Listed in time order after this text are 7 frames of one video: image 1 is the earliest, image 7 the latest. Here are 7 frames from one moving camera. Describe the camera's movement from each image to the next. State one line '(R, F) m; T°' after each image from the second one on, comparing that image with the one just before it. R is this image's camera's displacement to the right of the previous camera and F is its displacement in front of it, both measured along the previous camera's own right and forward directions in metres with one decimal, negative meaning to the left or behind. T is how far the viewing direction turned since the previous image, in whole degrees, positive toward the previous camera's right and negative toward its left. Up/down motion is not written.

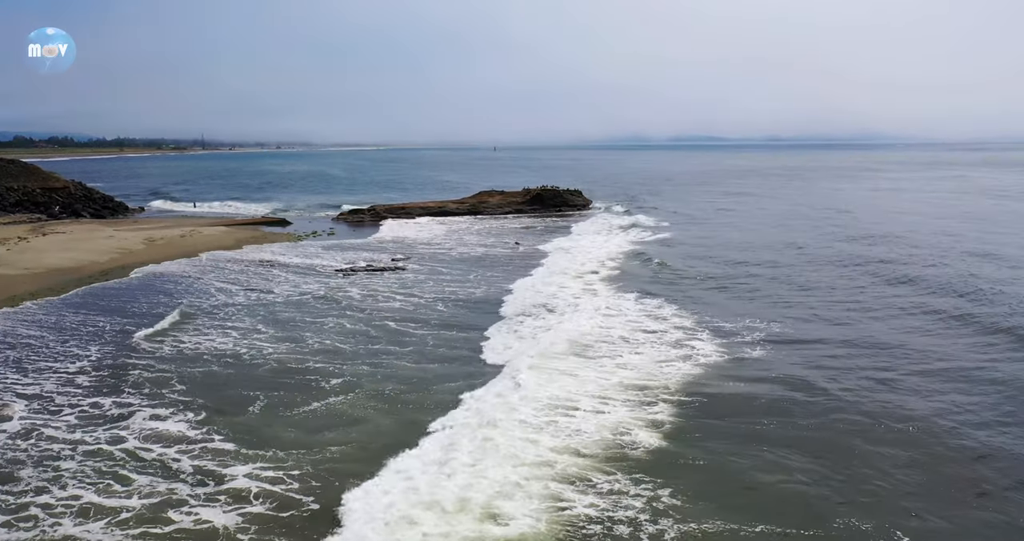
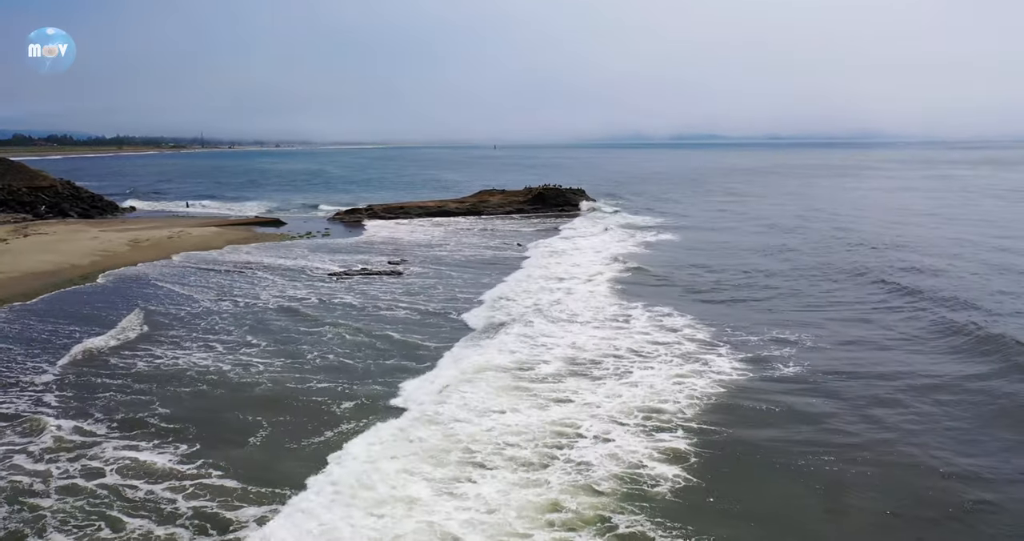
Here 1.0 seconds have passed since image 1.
(0.0, +1.0) m; 0°
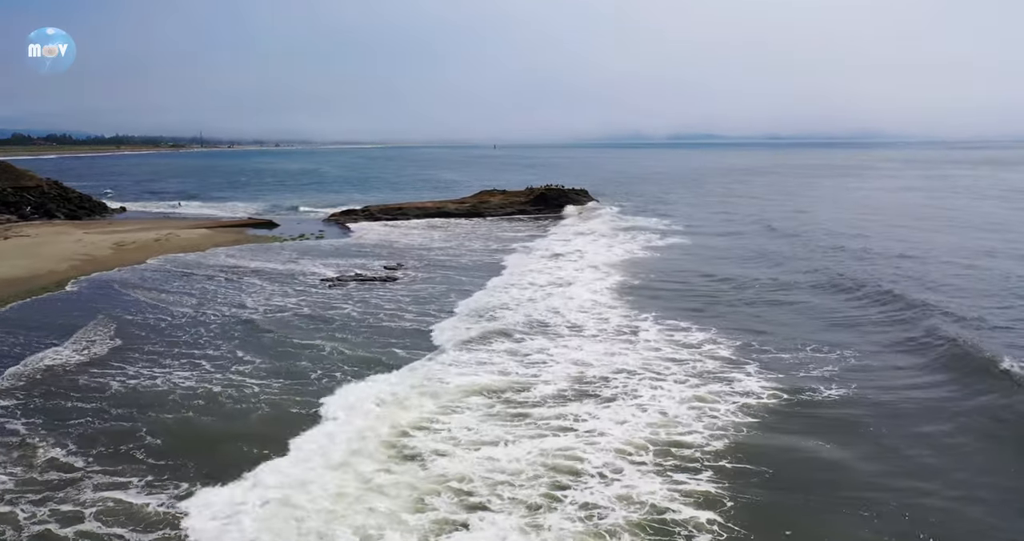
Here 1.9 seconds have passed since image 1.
(-0.1, +1.1) m; 0°
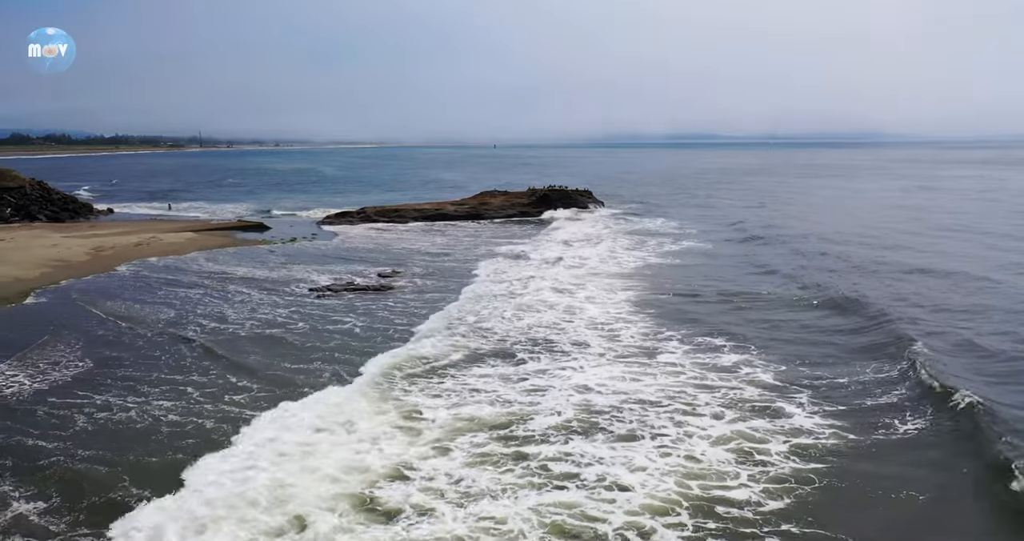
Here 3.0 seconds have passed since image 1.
(-0.1, +1.4) m; 0°
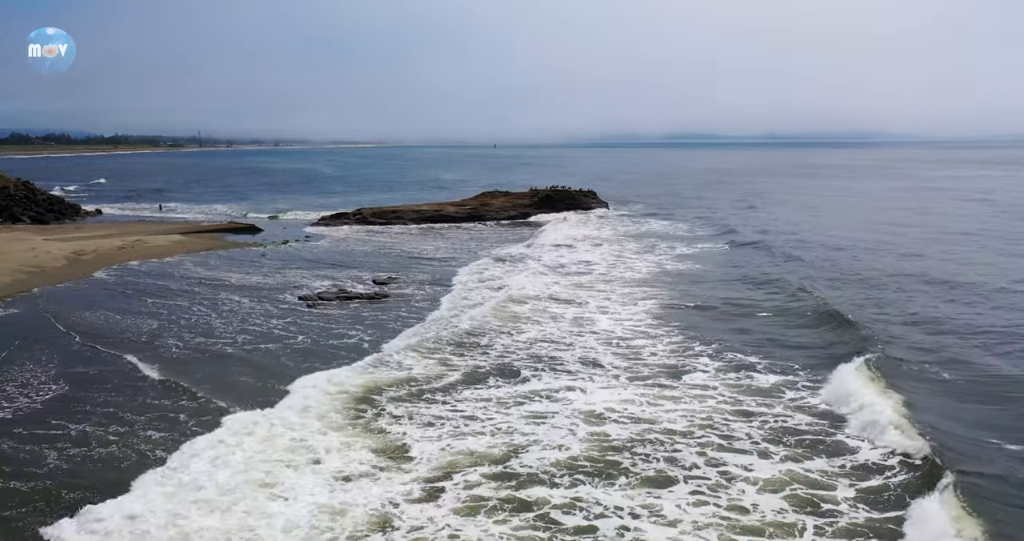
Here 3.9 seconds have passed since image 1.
(-0.1, +1.2) m; 0°
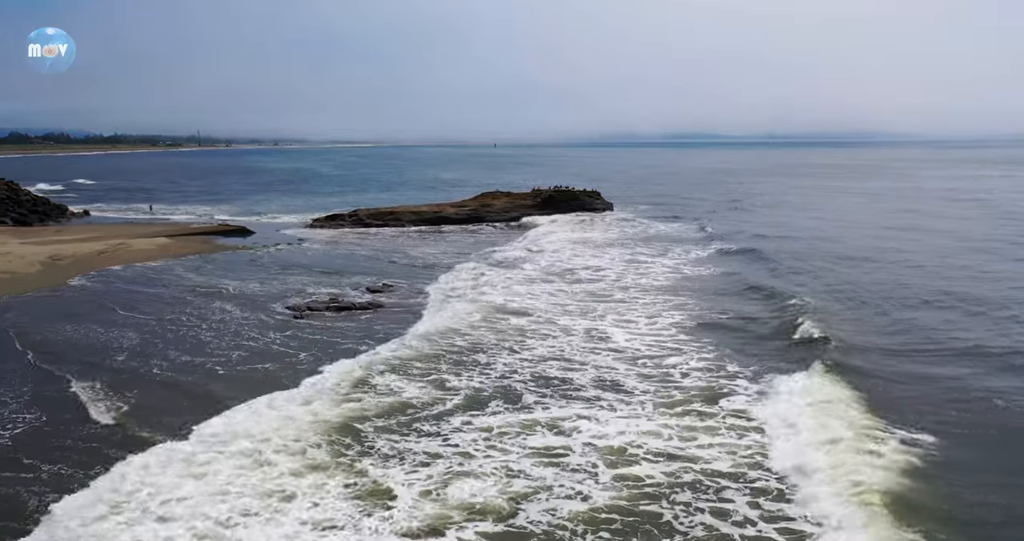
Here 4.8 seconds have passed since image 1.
(-0.1, +1.2) m; 0°
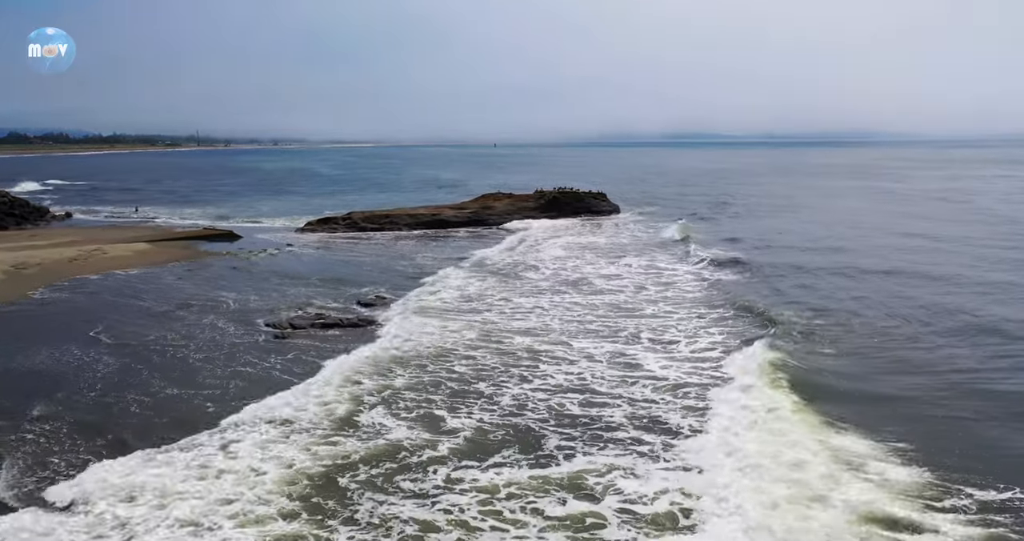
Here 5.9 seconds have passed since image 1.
(-0.2, +1.6) m; 0°
